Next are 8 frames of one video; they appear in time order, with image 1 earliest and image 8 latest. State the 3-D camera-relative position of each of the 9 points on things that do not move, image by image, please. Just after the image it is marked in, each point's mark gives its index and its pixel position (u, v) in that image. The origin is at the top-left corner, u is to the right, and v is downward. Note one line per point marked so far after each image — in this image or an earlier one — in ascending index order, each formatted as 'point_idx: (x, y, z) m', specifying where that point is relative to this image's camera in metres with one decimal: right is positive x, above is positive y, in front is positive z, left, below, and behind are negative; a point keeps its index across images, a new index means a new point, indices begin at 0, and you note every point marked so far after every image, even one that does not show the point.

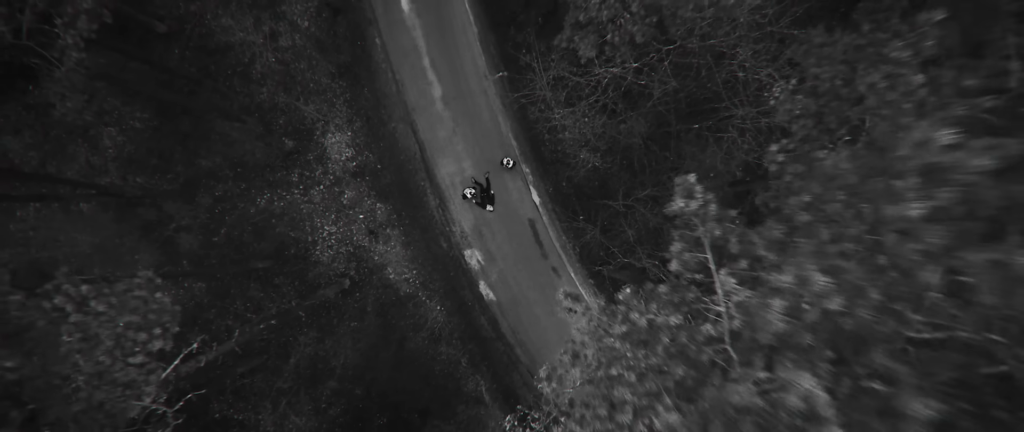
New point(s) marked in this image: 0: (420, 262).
0: (-2.5, -1.2, +16.0) m
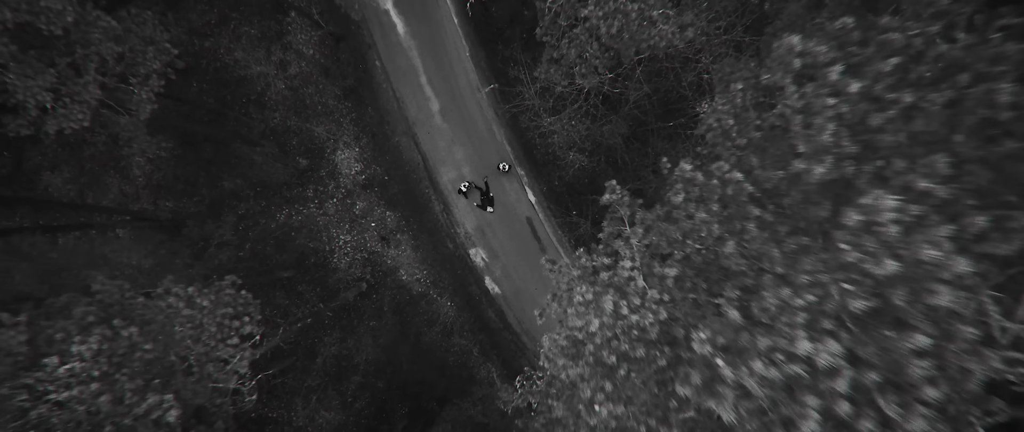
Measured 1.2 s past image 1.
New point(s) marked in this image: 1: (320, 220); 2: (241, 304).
0: (-2.5, -1.4, +17.7) m
1: (-5.5, -0.1, +17.1) m
2: (-3.7, -1.2, +8.7) m
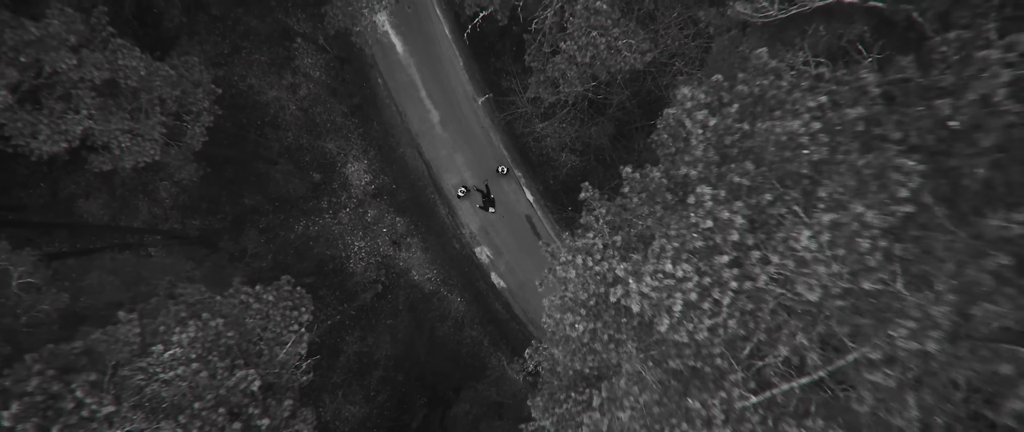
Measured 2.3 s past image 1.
0: (-2.4, -1.5, +19.3) m
1: (-5.5, -0.4, +18.7) m
2: (-3.6, -1.4, +10.3) m
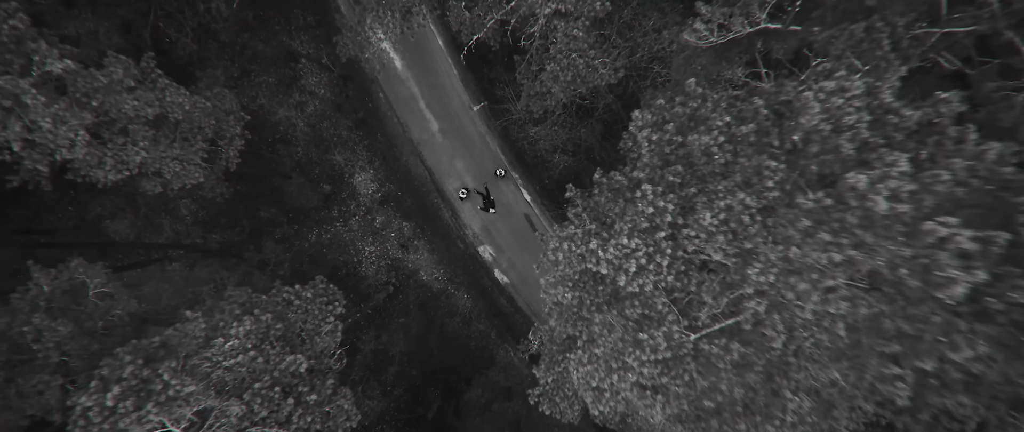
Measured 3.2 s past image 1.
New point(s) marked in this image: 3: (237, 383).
0: (-2.3, -1.6, +20.8) m
1: (-5.5, -0.6, +20.2) m
2: (-3.5, -1.5, +11.8) m
3: (-4.2, -2.6, +9.4) m
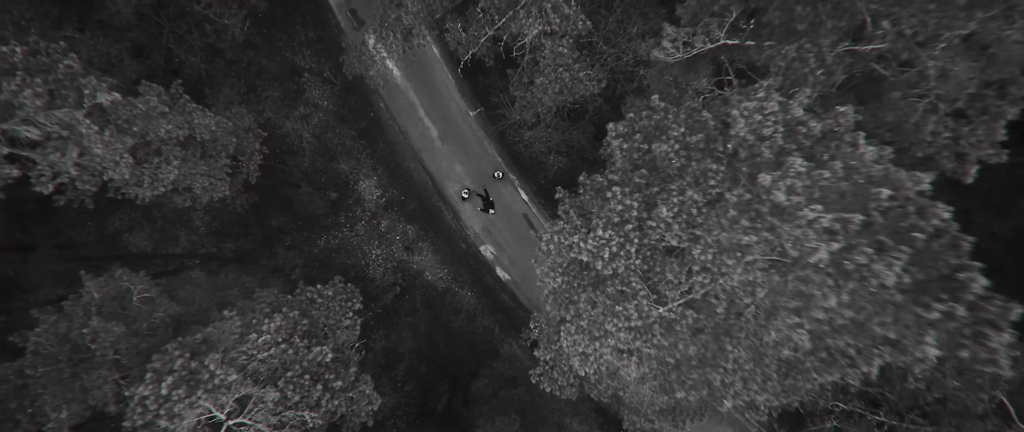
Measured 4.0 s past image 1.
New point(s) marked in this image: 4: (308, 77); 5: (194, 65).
0: (-2.3, -1.7, +21.9) m
1: (-5.5, -0.8, +21.3) m
2: (-3.5, -1.6, +12.9) m
3: (-4.1, -2.7, +10.5) m
4: (-6.7, +4.6, +19.9) m
5: (-9.4, +4.4, +17.5) m
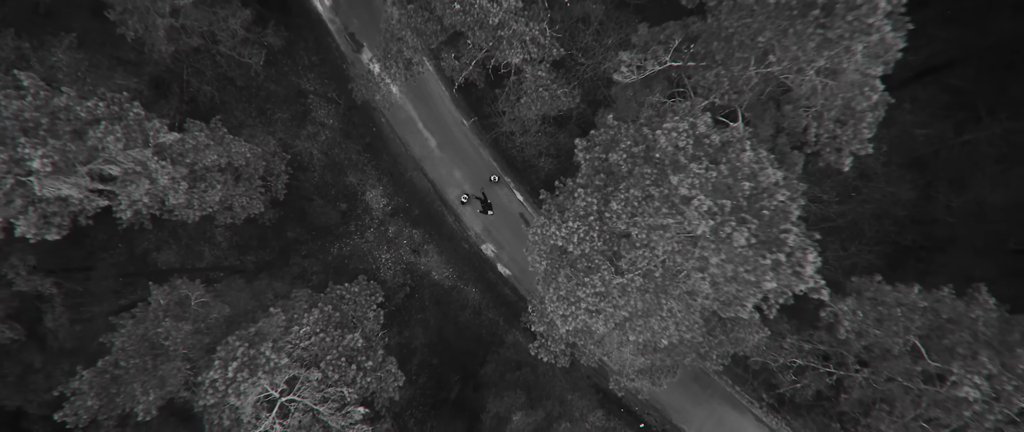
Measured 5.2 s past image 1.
0: (-2.3, -1.8, +23.9) m
1: (-5.6, -1.1, +23.3) m
2: (-3.5, -1.8, +14.9) m
3: (-4.1, -2.9, +12.5) m
4: (-7.0, +4.2, +21.9) m
5: (-9.7, +3.9, +19.4) m
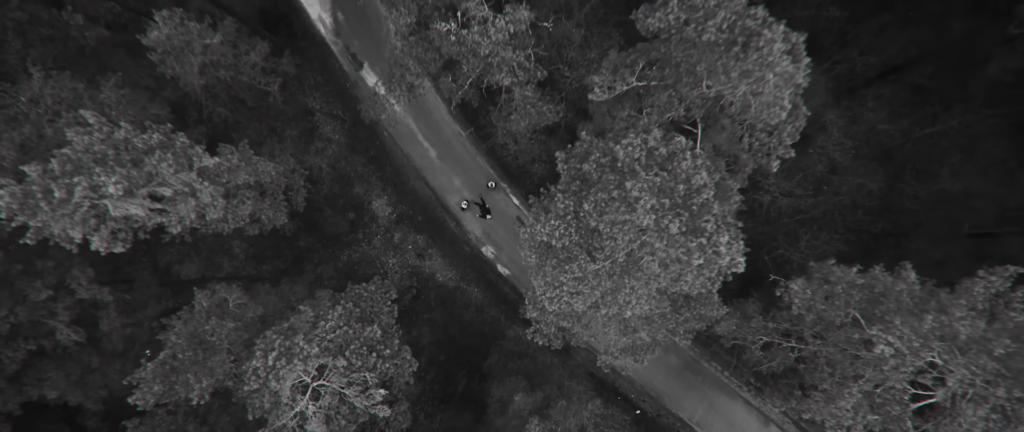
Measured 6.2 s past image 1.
0: (-2.4, -2.0, +25.8) m
1: (-5.7, -1.5, +25.1) m
2: (-3.6, -2.0, +16.7) m
3: (-4.1, -3.1, +14.3) m
4: (-7.3, +3.8, +23.8) m
5: (-10.0, +3.4, +21.3) m
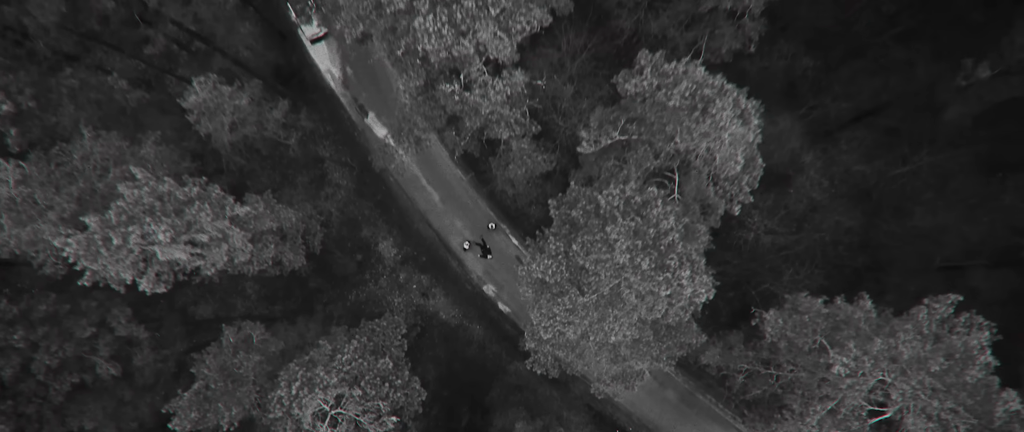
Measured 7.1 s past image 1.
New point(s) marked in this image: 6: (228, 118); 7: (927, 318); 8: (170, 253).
0: (-2.4, -3.8, +27.1) m
1: (-5.7, -3.3, +26.5) m
2: (-3.6, -3.3, +18.1) m
3: (-4.1, -4.2, +15.6) m
4: (-7.4, +2.1, +25.5) m
5: (-10.0, +1.8, +23.0) m
6: (-8.1, +2.8, +17.3) m
7: (+9.8, -2.4, +14.2) m
8: (-8.1, -0.9, +14.2) m
